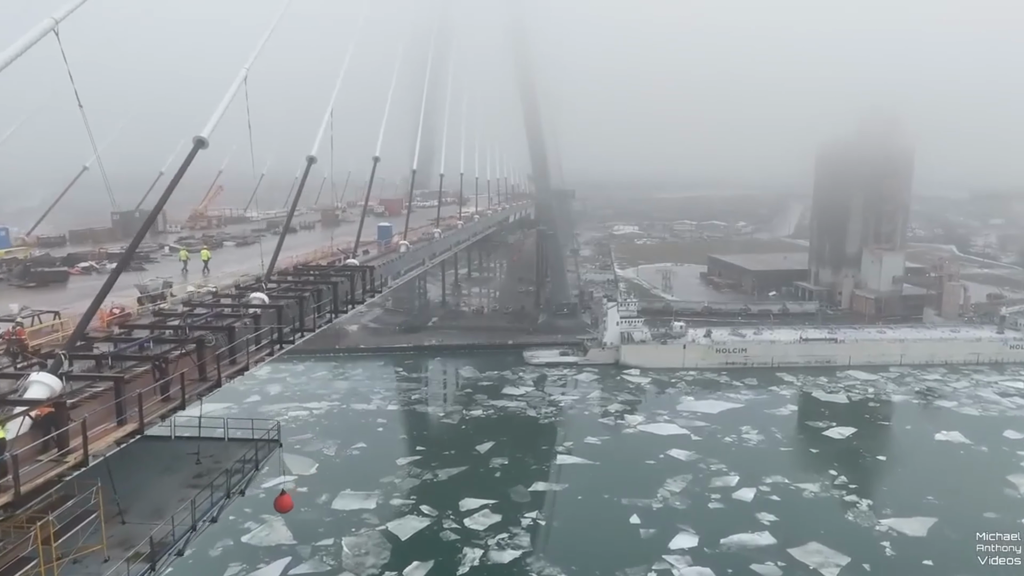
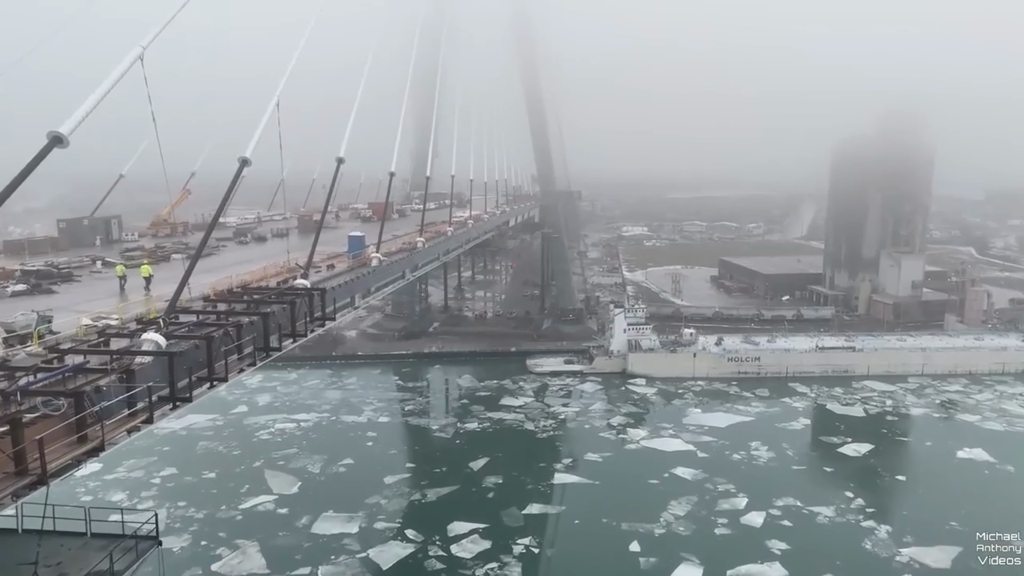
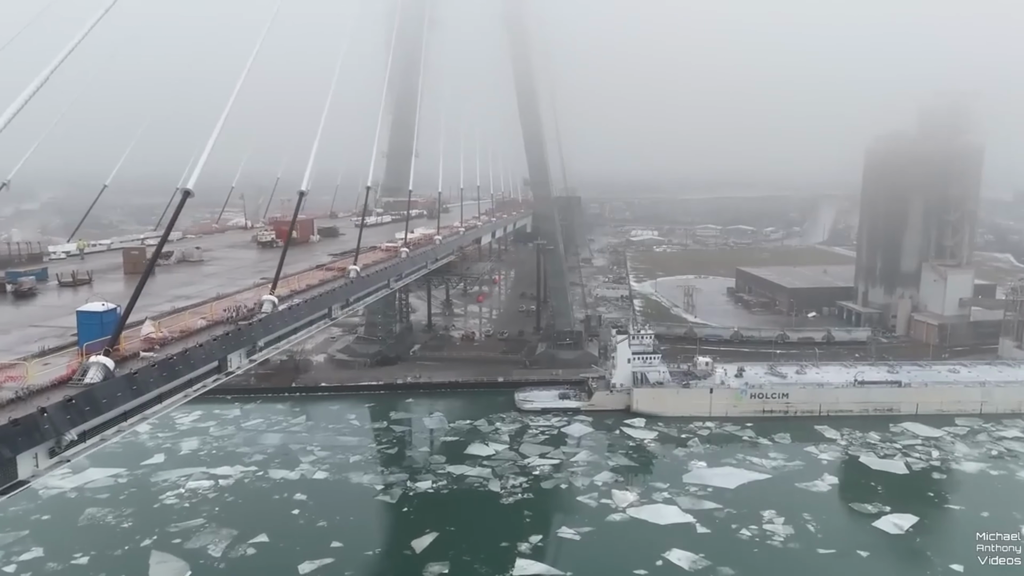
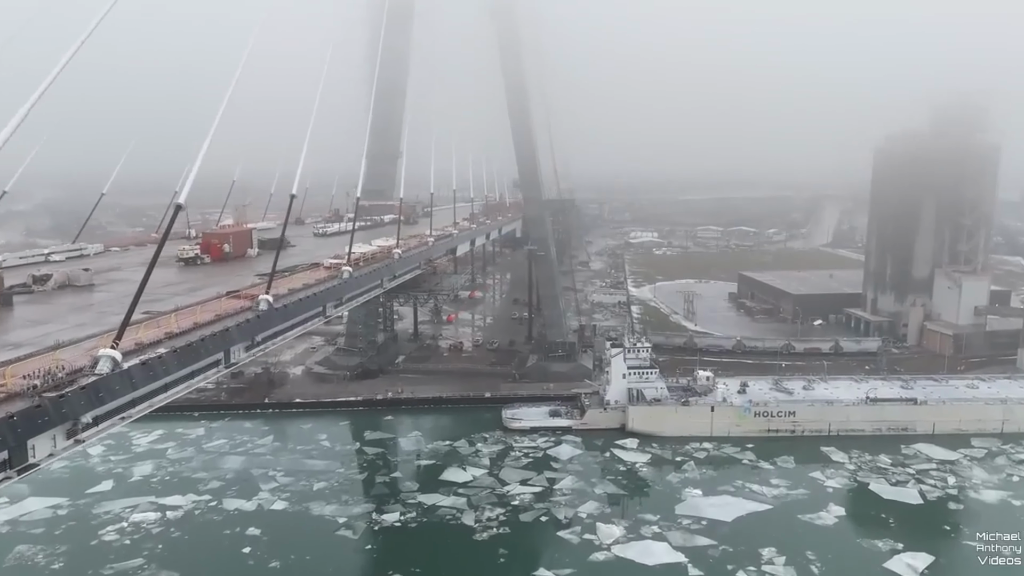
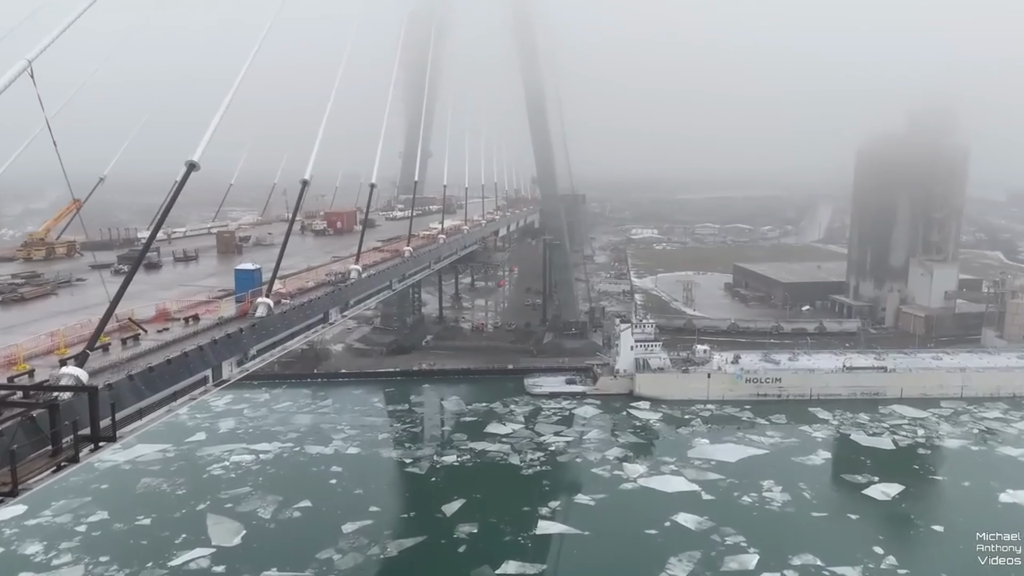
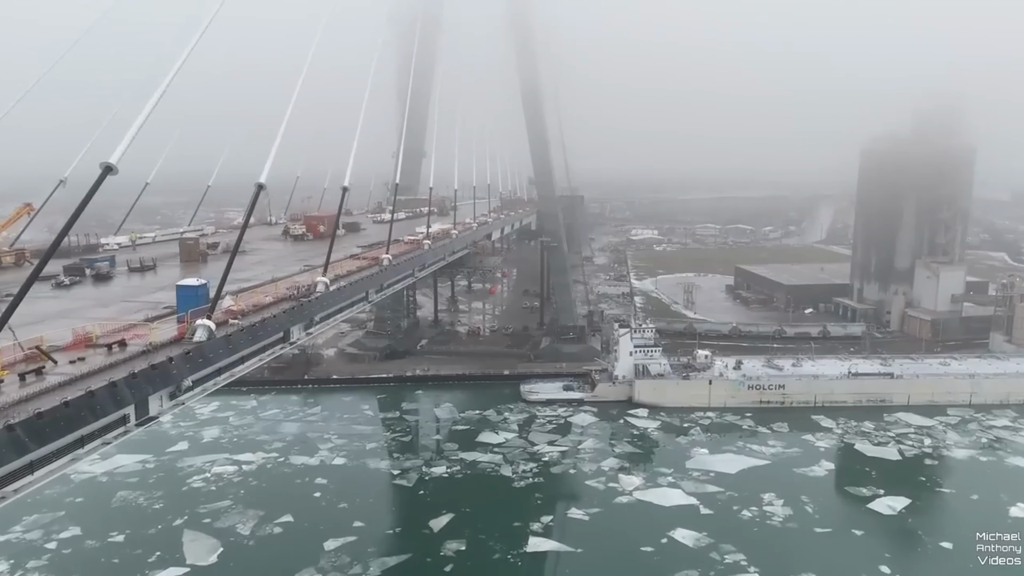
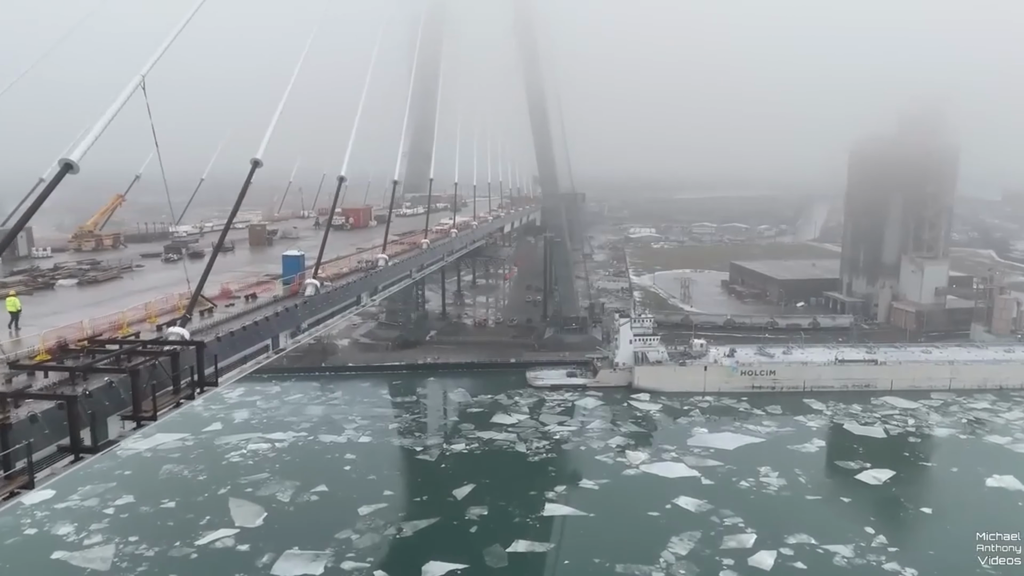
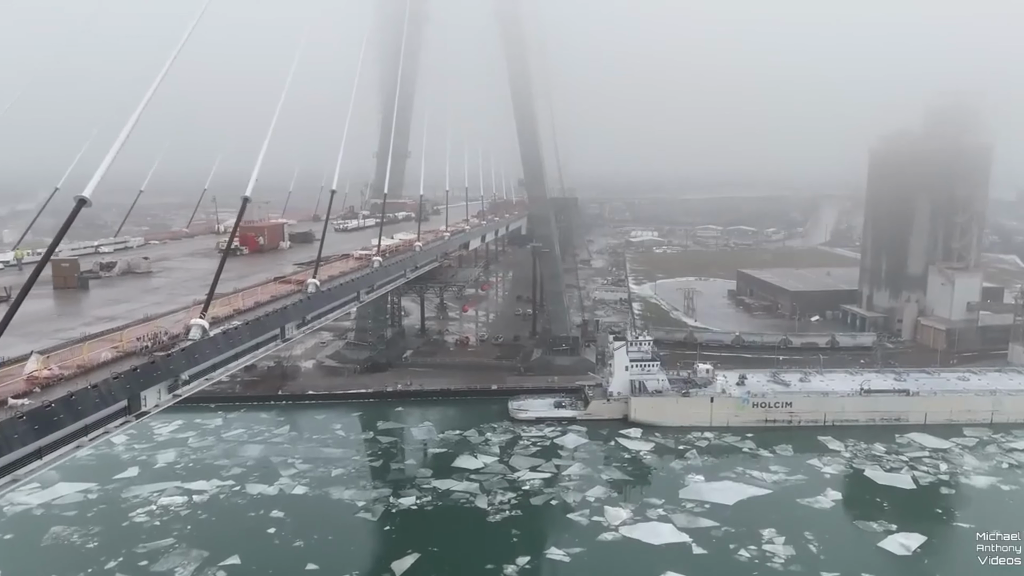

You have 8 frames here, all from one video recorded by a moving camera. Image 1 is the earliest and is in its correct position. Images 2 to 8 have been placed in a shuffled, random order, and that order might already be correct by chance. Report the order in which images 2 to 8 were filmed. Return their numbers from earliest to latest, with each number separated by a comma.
2, 7, 5, 6, 3, 8, 4
